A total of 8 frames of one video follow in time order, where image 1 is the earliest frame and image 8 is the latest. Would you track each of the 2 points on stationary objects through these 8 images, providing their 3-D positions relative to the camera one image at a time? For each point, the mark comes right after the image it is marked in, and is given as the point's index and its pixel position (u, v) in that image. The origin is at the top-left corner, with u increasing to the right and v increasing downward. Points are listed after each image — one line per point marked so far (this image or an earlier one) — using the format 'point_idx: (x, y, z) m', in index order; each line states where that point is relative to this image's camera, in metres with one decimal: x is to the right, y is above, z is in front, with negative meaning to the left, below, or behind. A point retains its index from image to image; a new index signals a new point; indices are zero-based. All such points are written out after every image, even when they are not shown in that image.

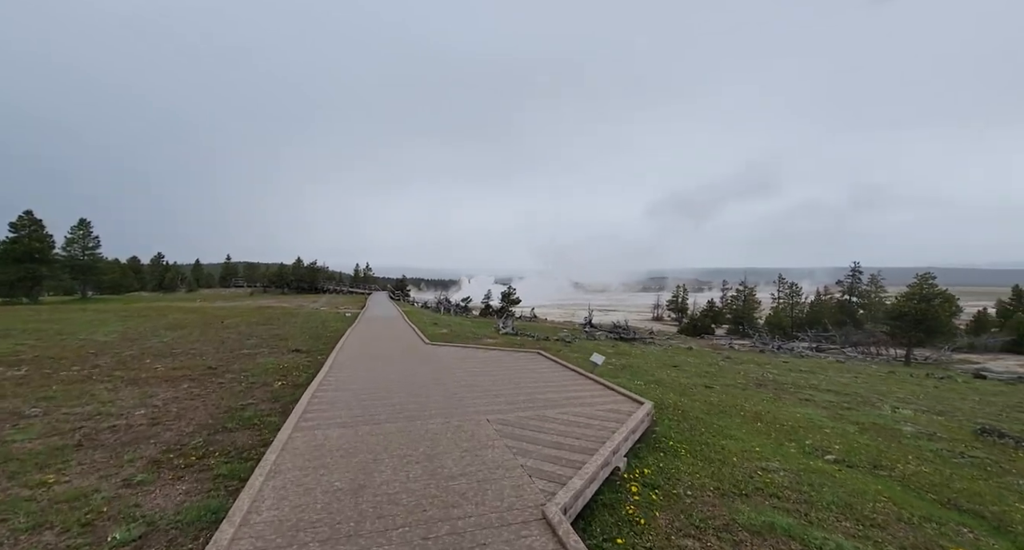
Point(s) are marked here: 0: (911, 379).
0: (+15.9, -4.1, +16.9) m
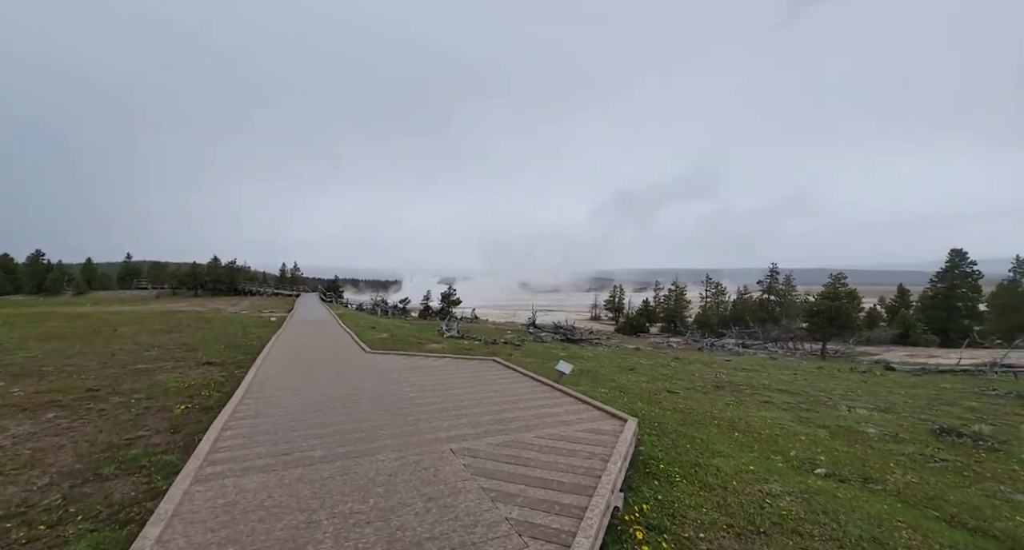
0: (+13.9, -4.2, +18.0) m
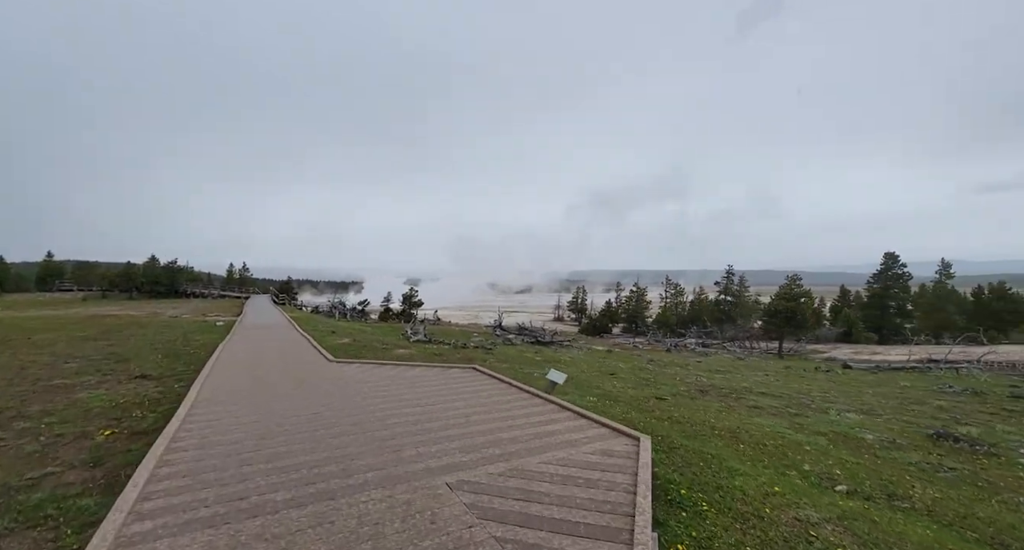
0: (+12.7, -4.2, +18.5) m
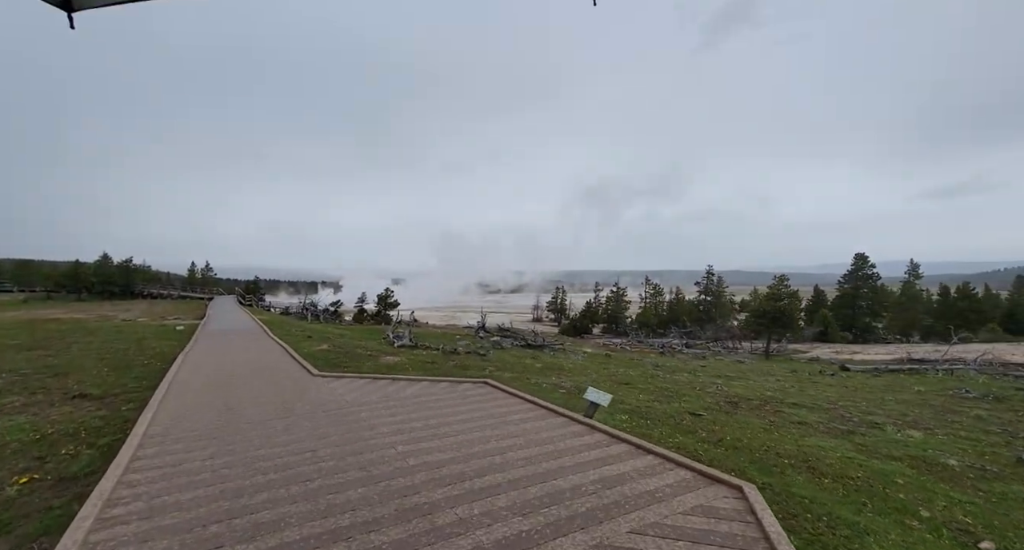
0: (+12.5, -4.3, +17.9) m
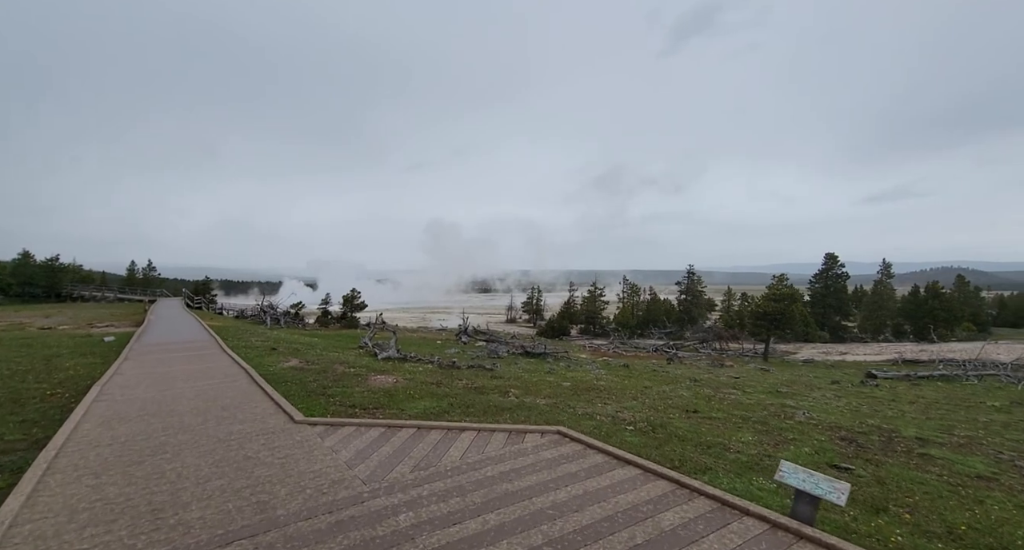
0: (+13.0, -4.3, +16.1) m
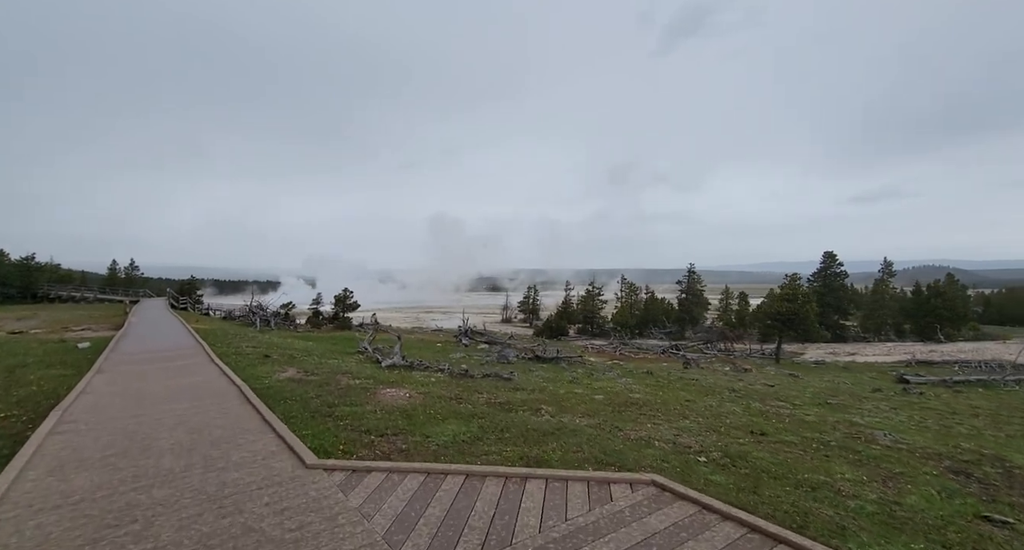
0: (+13.7, -4.3, +15.0) m
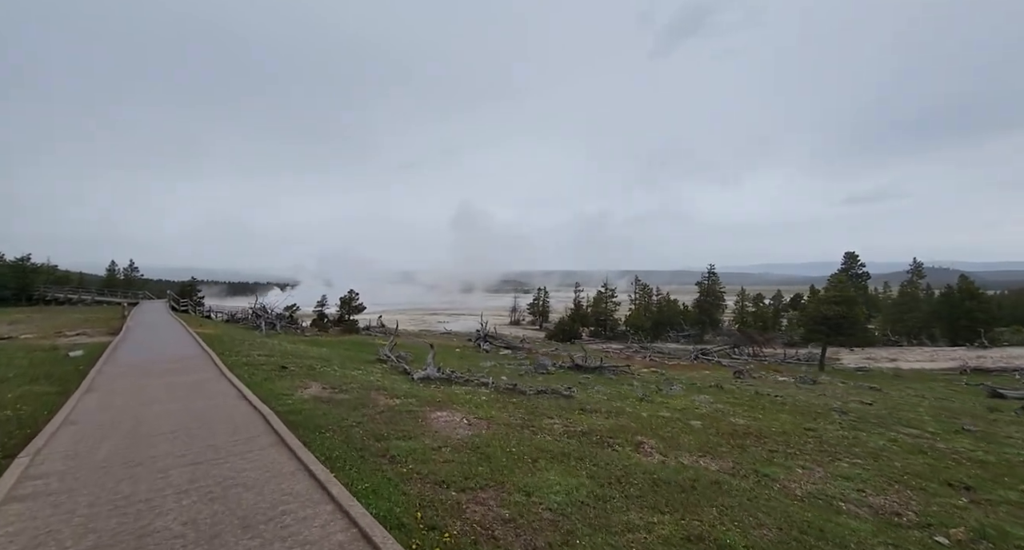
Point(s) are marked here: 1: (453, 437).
0: (+15.5, -4.3, +12.9) m
1: (-1.2, -3.2, +8.6) m
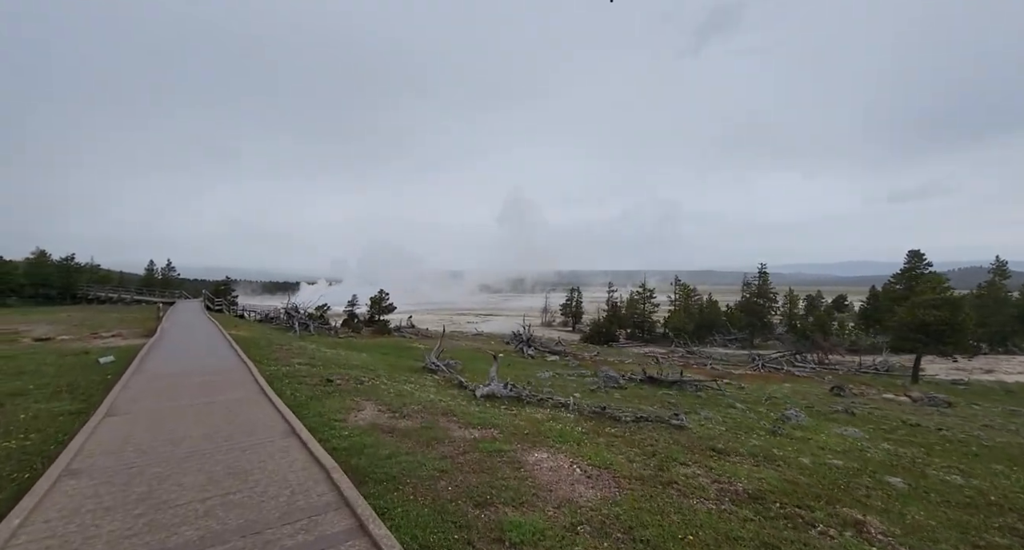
0: (+17.8, -4.3, +9.6) m
1: (+0.9, -3.2, +6.2) m
